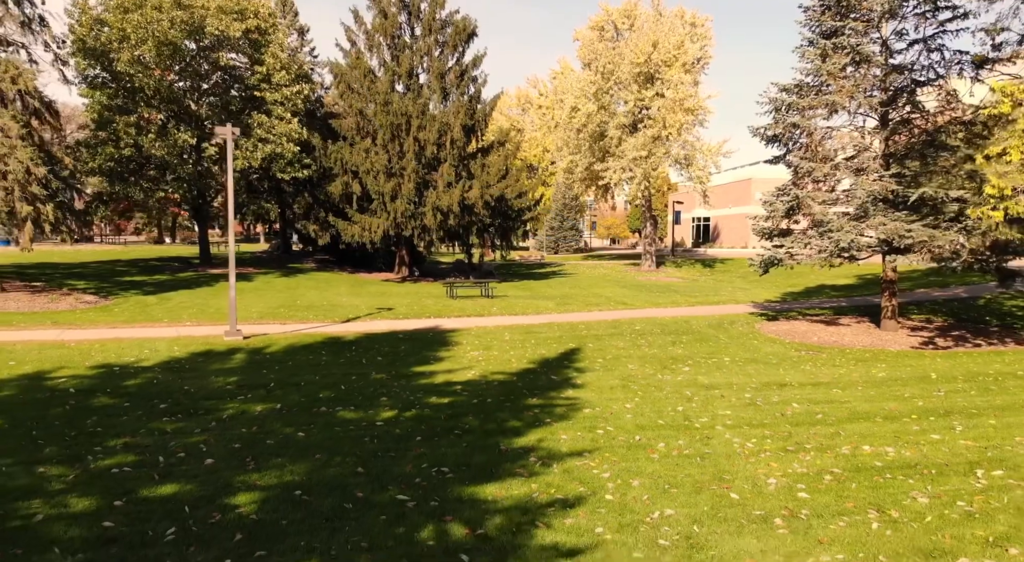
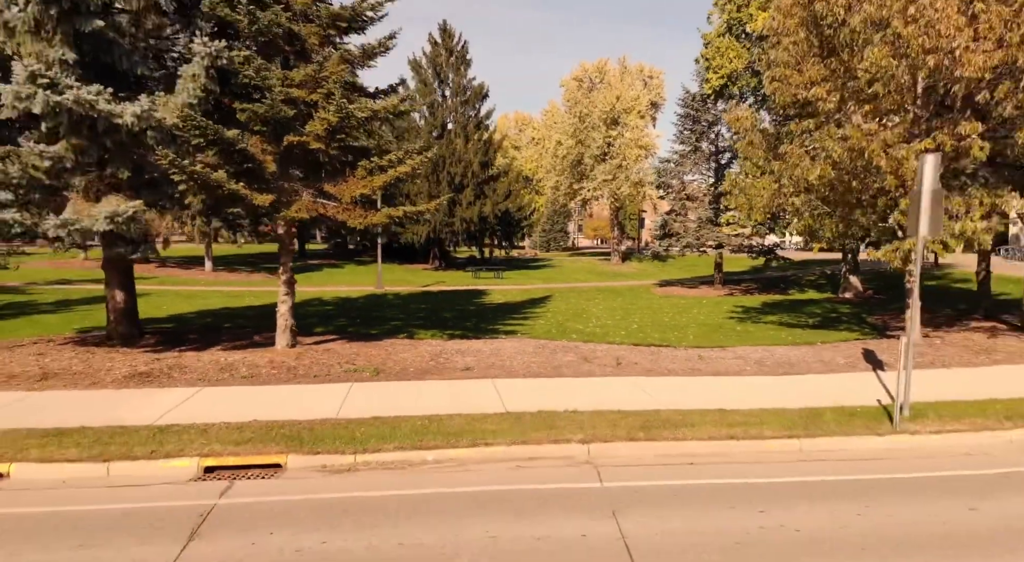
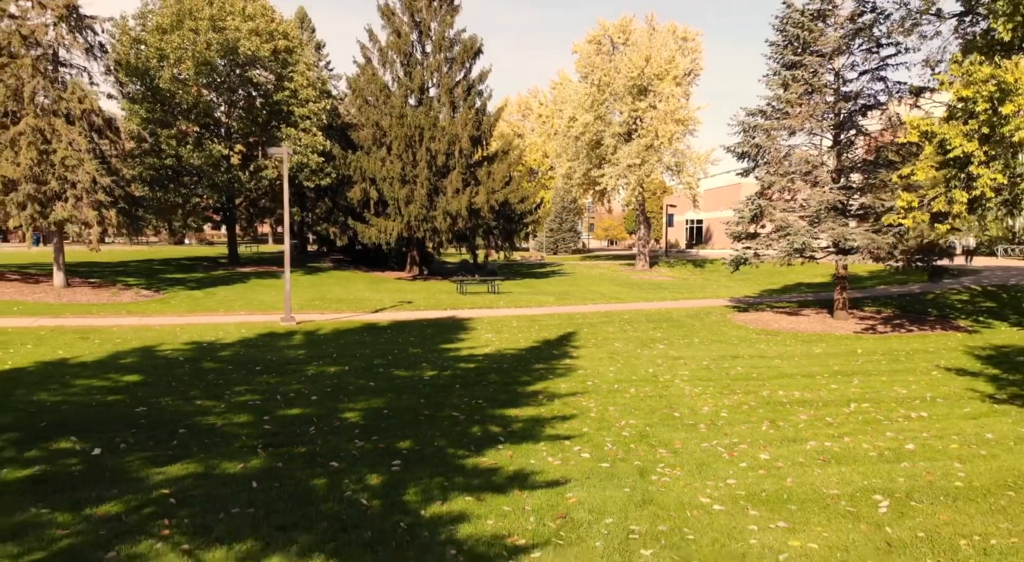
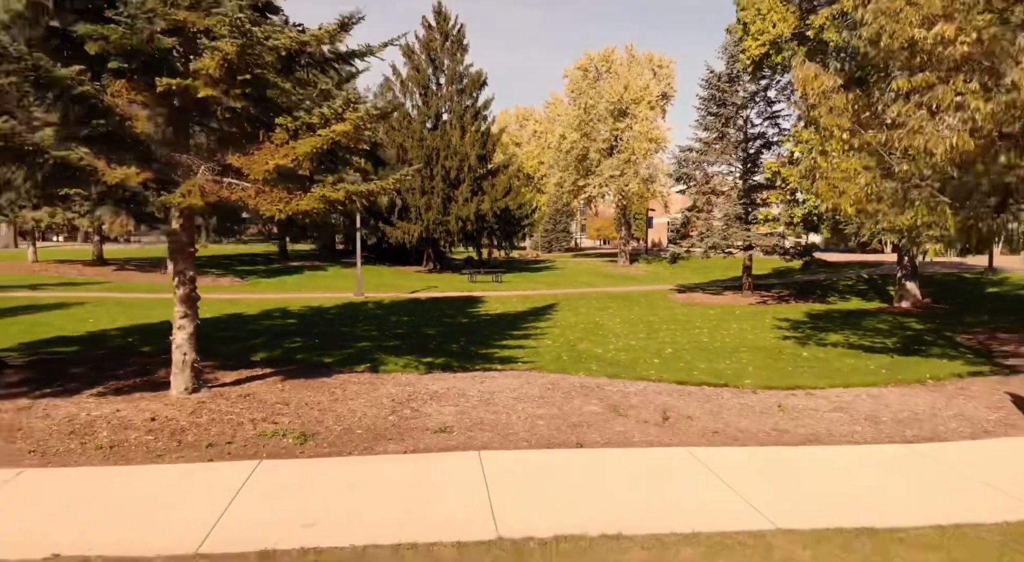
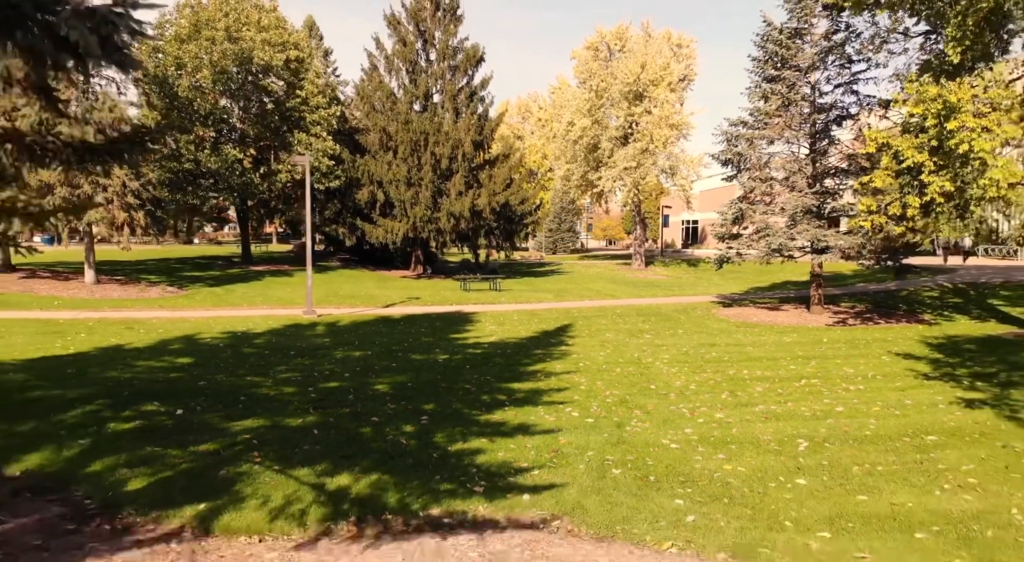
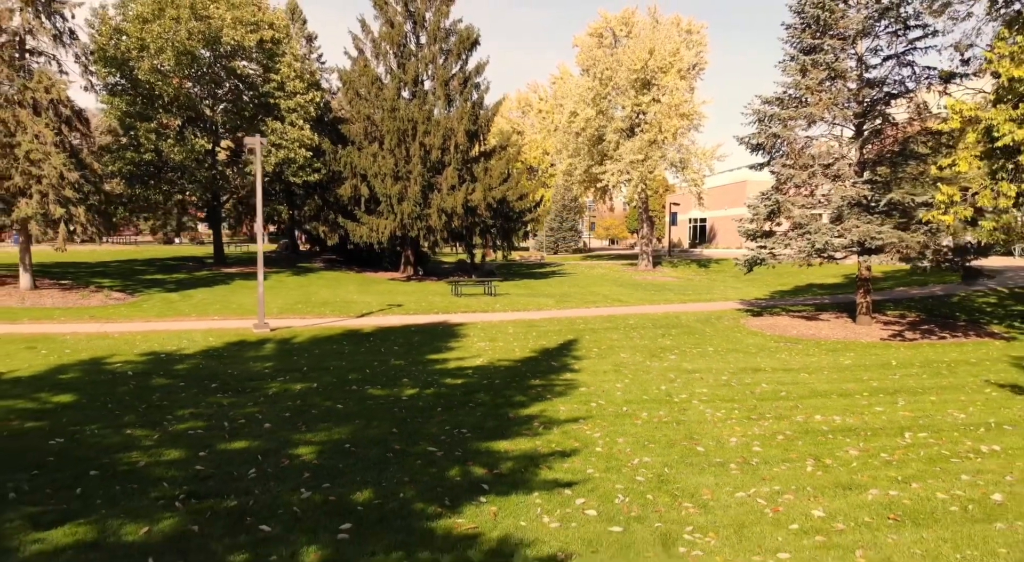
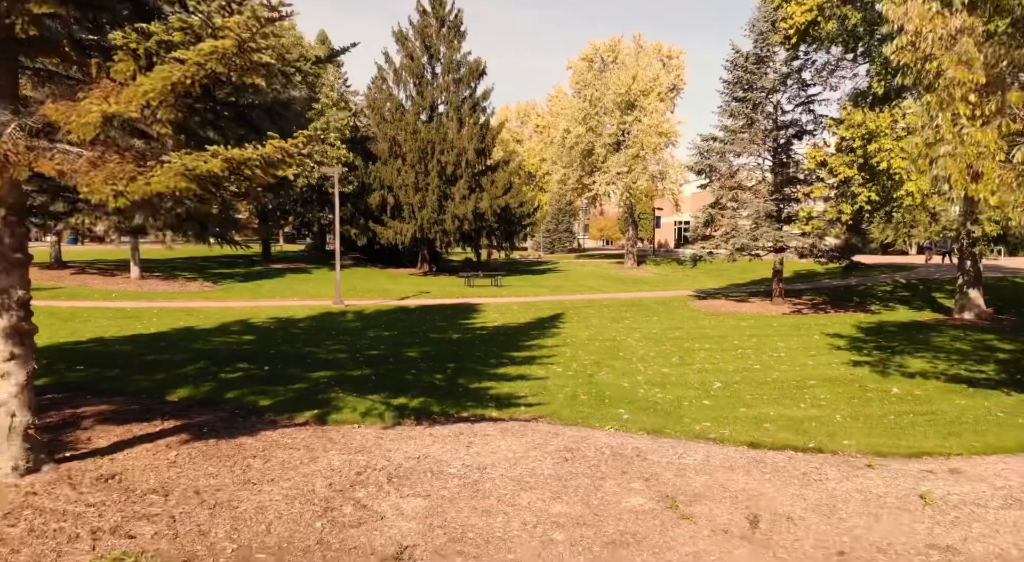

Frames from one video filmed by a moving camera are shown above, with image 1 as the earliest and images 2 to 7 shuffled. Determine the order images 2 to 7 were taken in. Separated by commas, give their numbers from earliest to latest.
6, 3, 5, 7, 4, 2
